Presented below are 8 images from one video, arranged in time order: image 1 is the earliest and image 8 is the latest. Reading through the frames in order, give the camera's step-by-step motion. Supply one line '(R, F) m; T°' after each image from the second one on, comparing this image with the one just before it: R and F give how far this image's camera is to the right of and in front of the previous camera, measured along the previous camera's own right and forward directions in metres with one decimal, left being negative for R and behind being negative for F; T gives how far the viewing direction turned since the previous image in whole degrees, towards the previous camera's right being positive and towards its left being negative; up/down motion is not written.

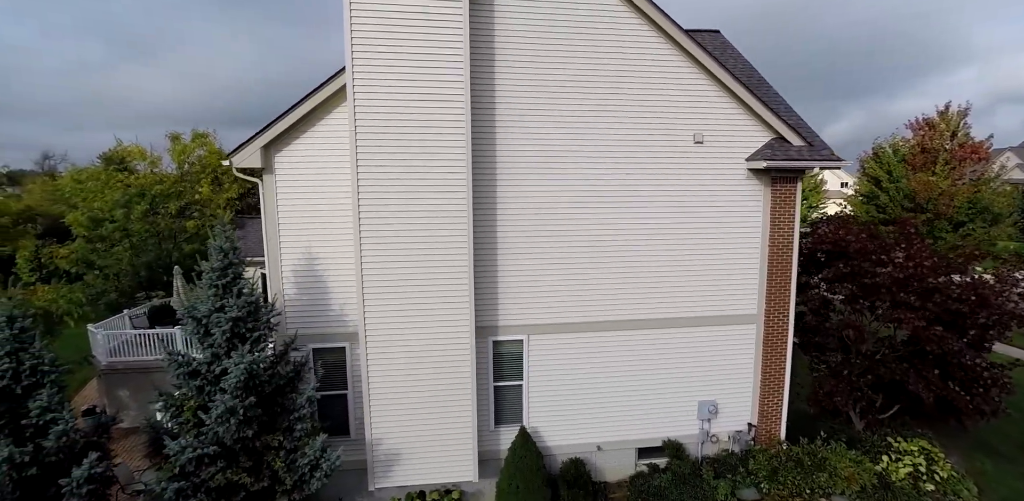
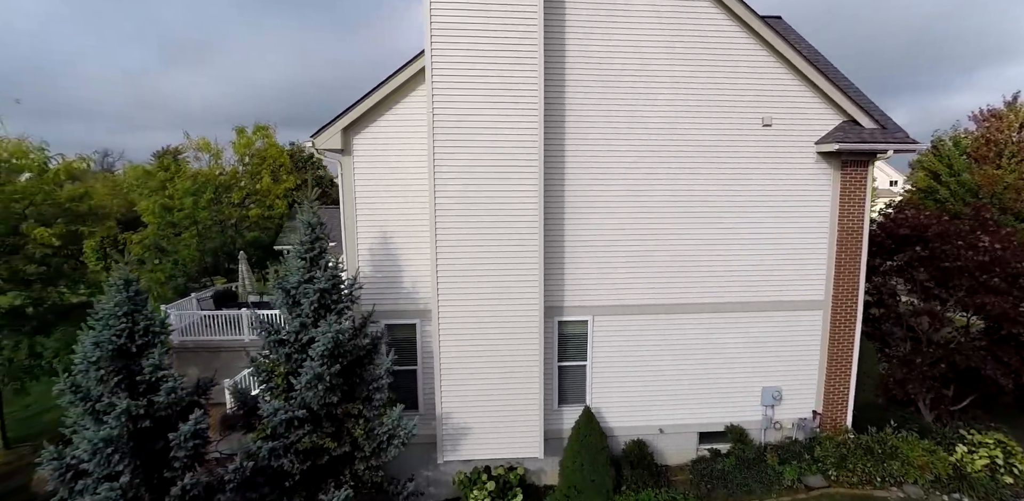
(-0.6, -0.2) m; -3°
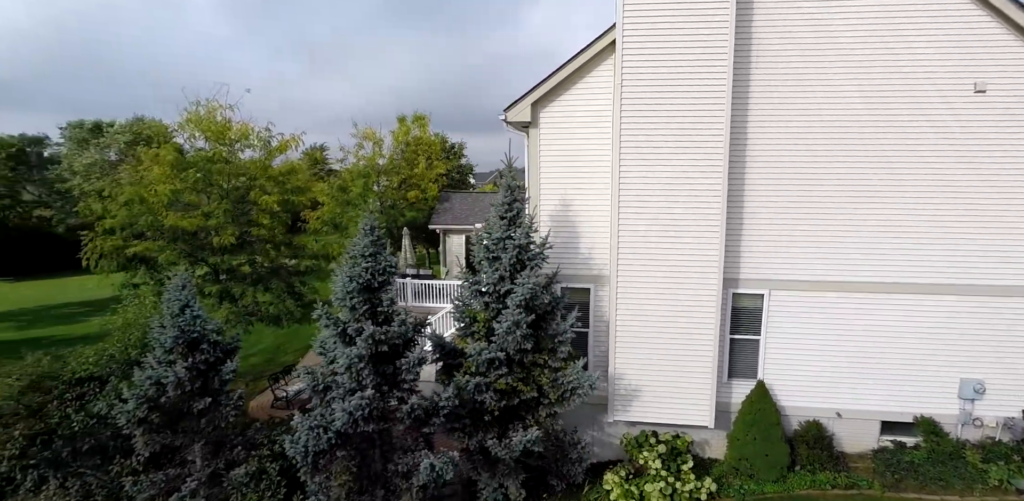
(-1.2, -0.6) m; -12°
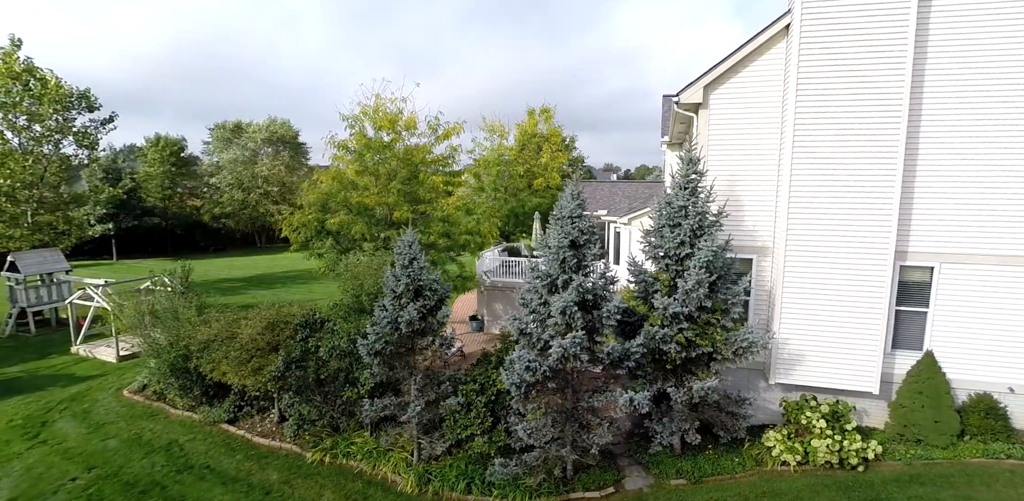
(-1.9, -1.3) m; -8°
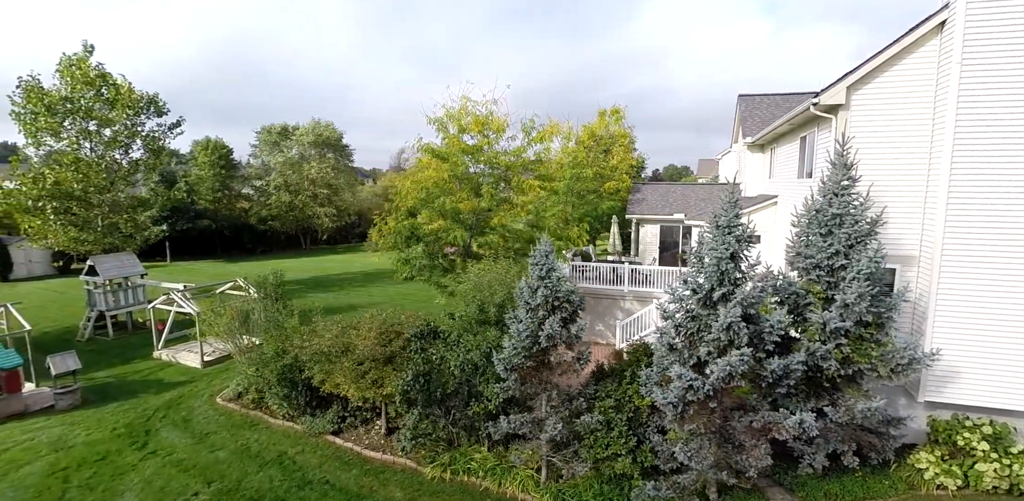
(-2.2, +0.4) m; -2°
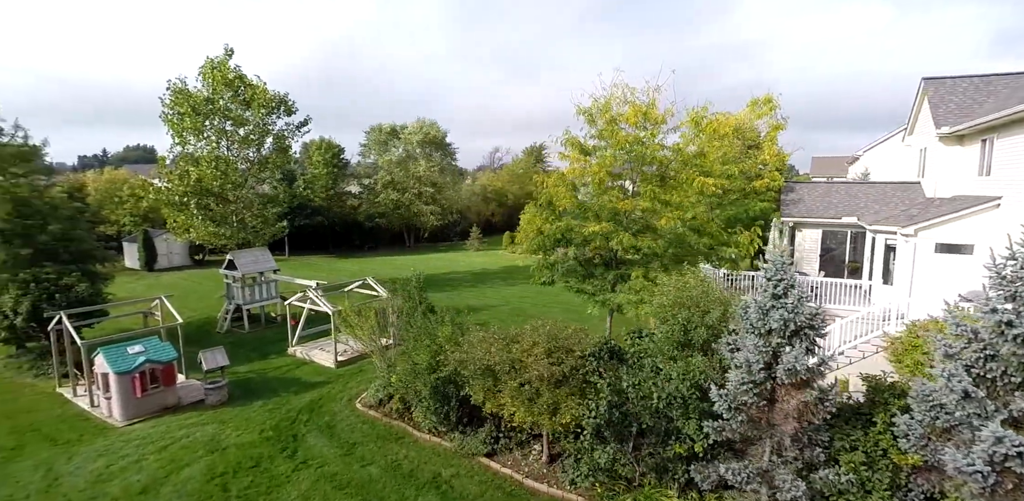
(-2.0, +1.4) m; -9°
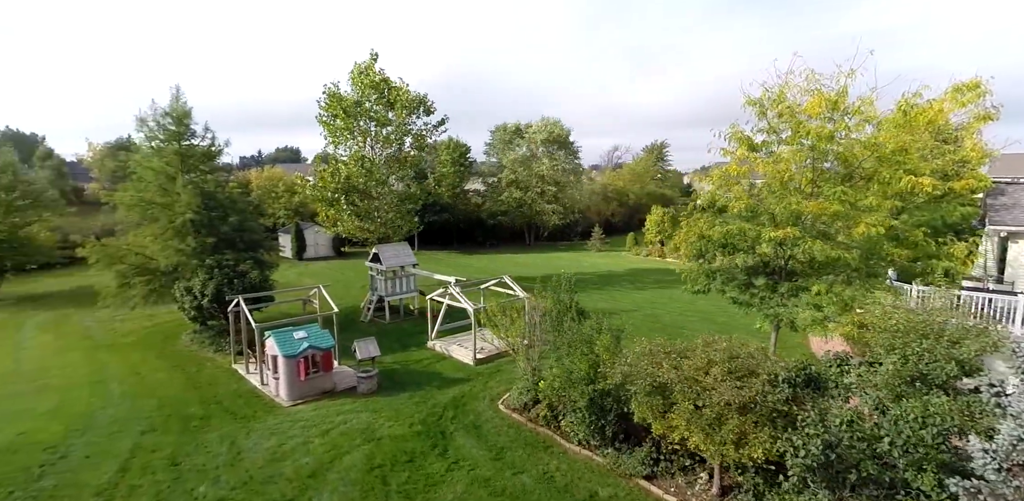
(-1.1, +0.6) m; -12°
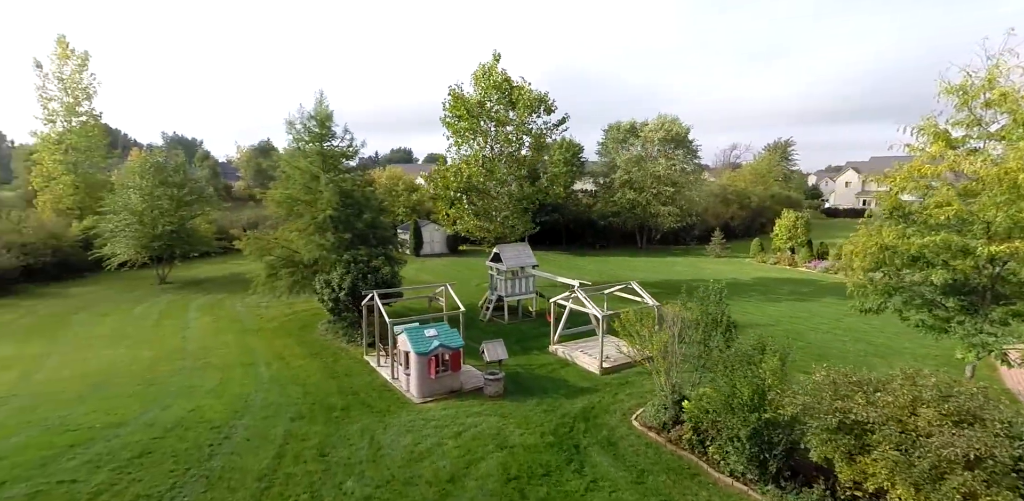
(-0.9, +0.6) m; -11°
